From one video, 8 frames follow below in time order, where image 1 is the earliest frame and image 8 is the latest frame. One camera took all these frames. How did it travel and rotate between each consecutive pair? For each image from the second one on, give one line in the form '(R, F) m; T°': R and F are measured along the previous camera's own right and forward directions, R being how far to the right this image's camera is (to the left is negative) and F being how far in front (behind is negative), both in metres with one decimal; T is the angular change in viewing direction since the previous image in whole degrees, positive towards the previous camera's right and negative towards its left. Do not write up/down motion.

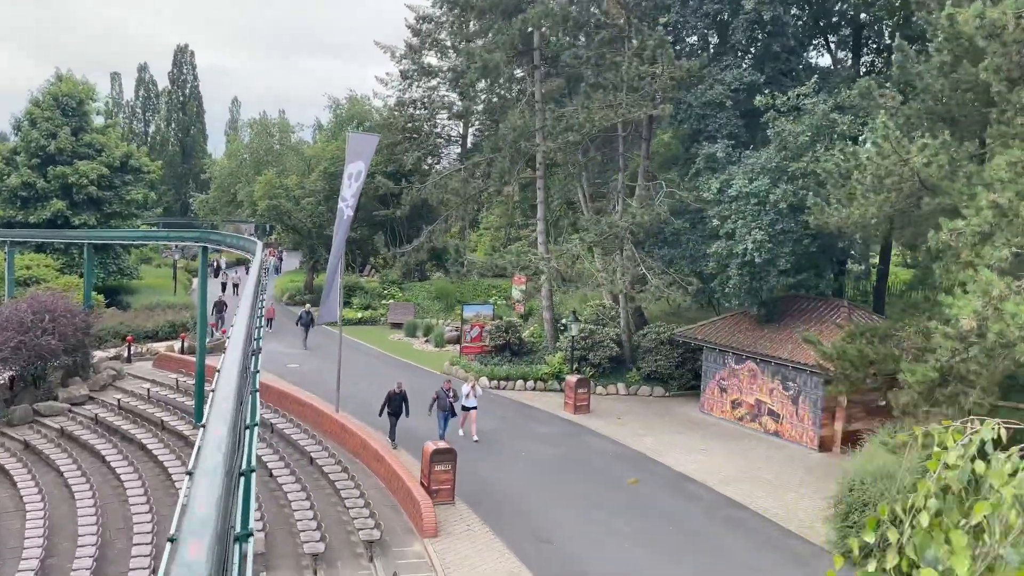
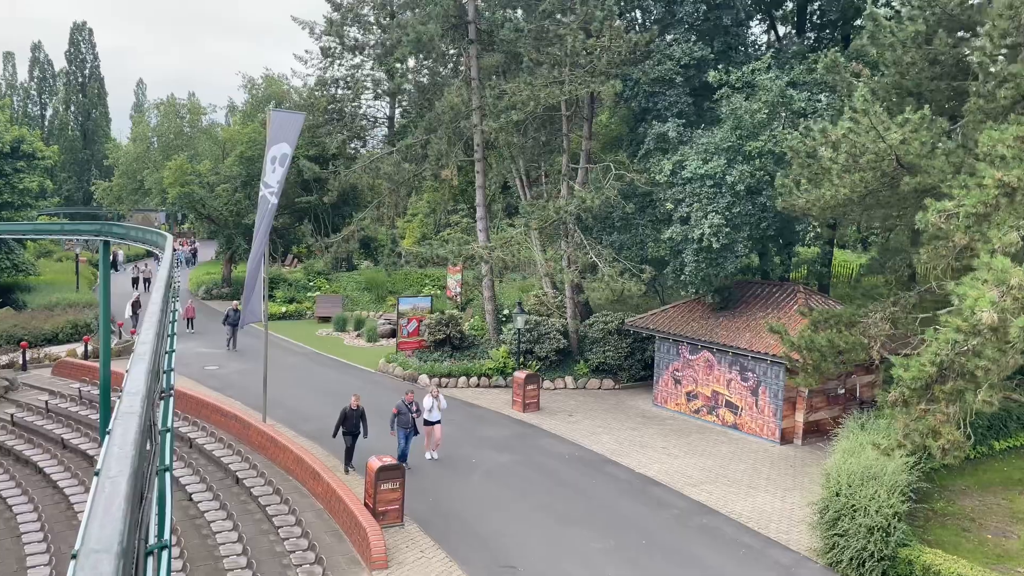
(-0.4, +1.4) m; +5°
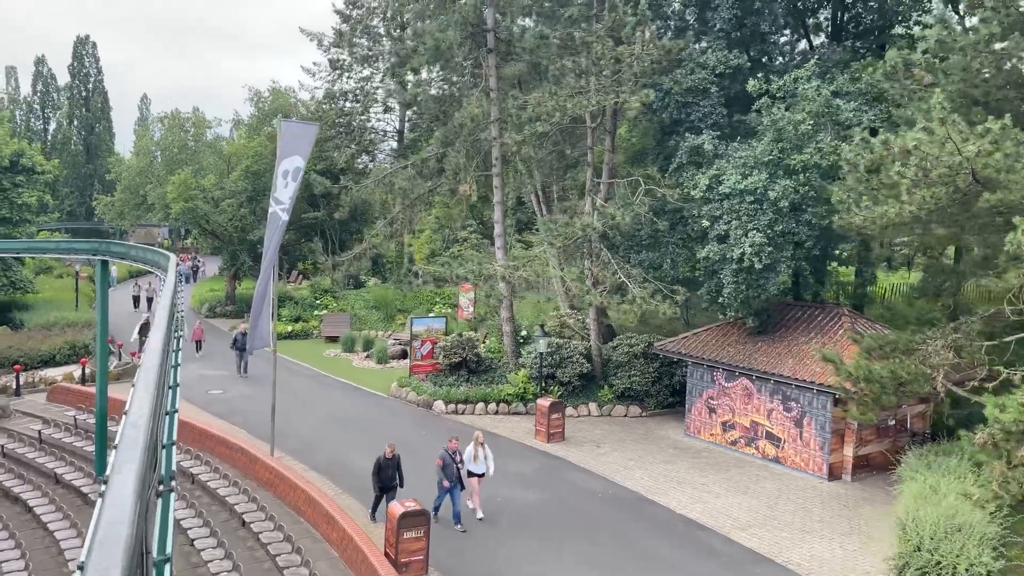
(-0.5, +1.2) m; 0°
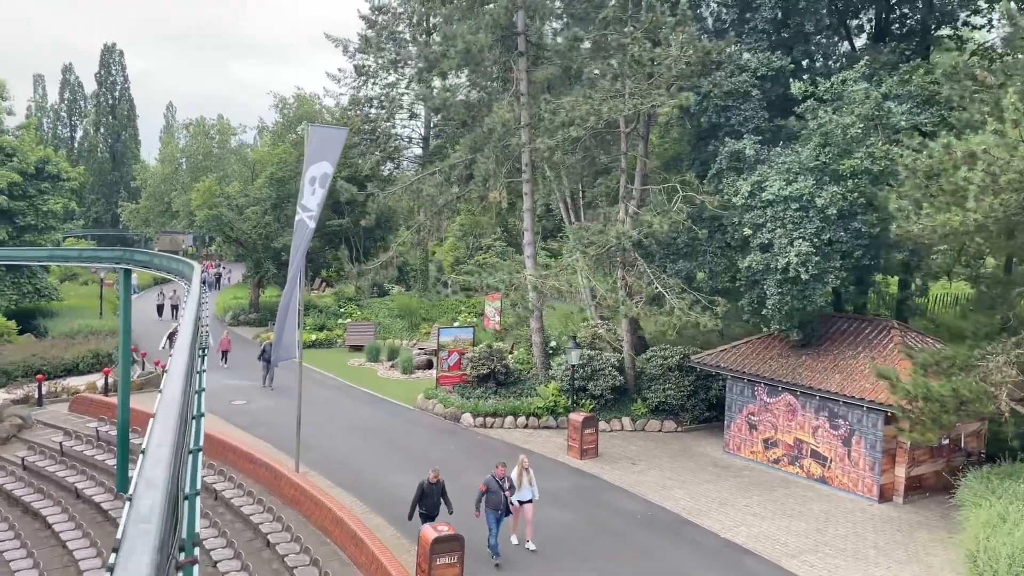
(-0.3, +0.6) m; -1°
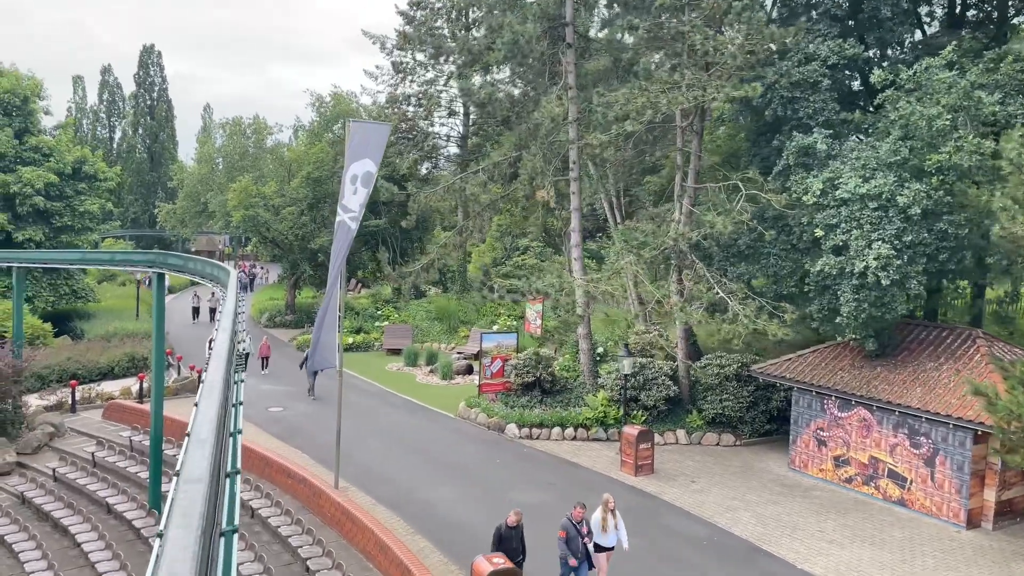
(-0.4, +1.0) m; -2°
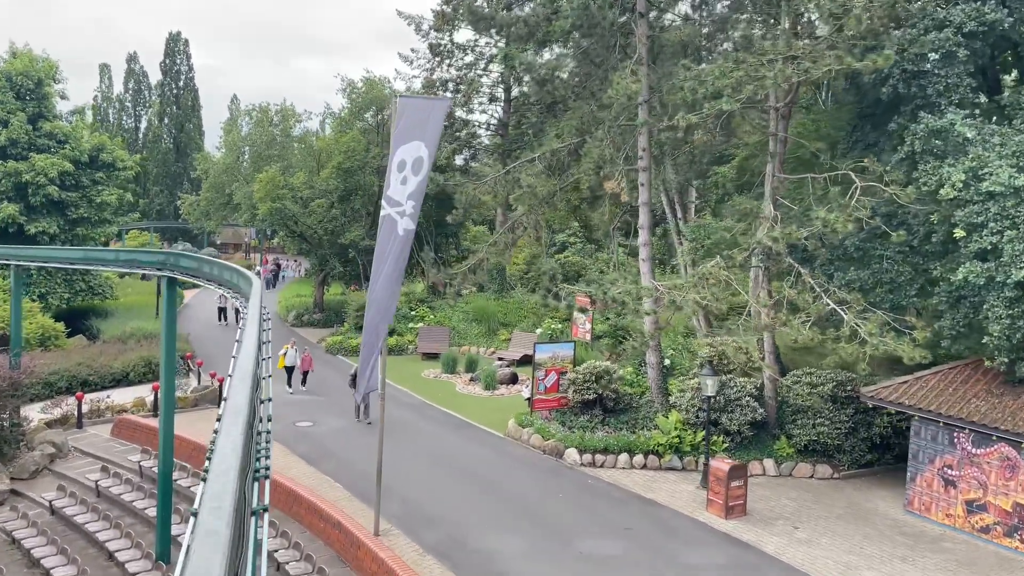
(-0.8, +2.4) m; -2°
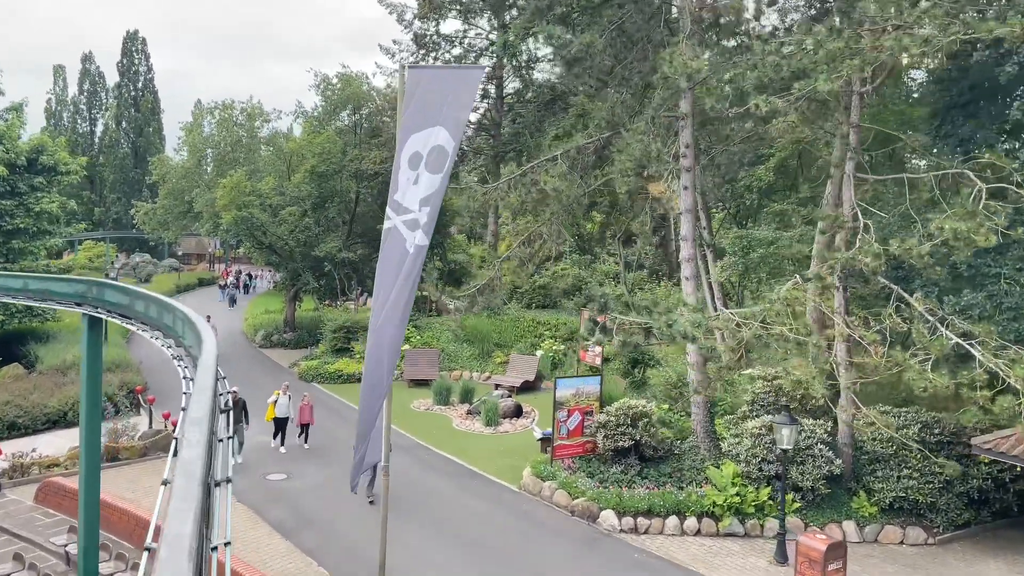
(-0.9, +3.1) m; +2°
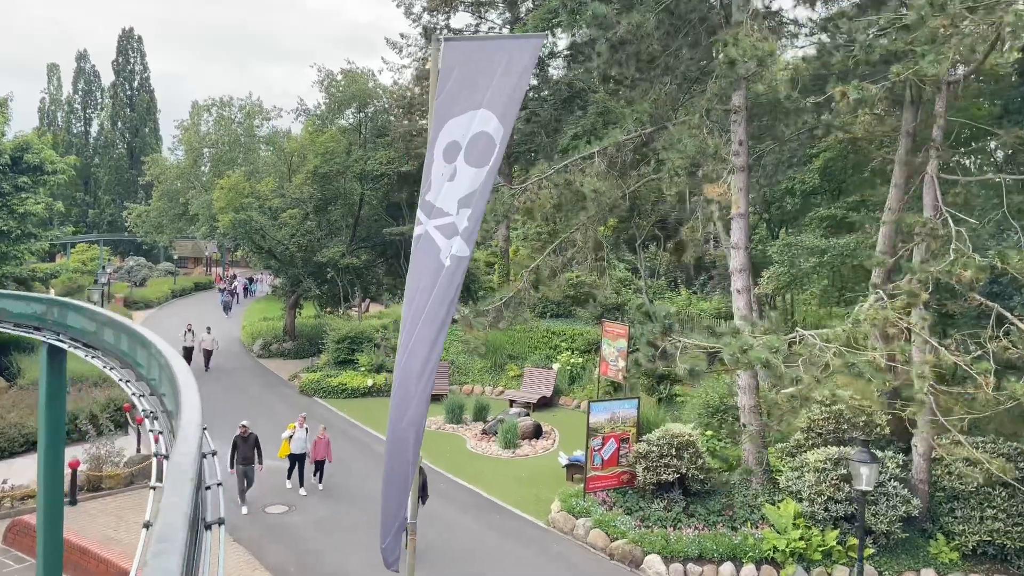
(-0.5, +1.6) m; 0°
